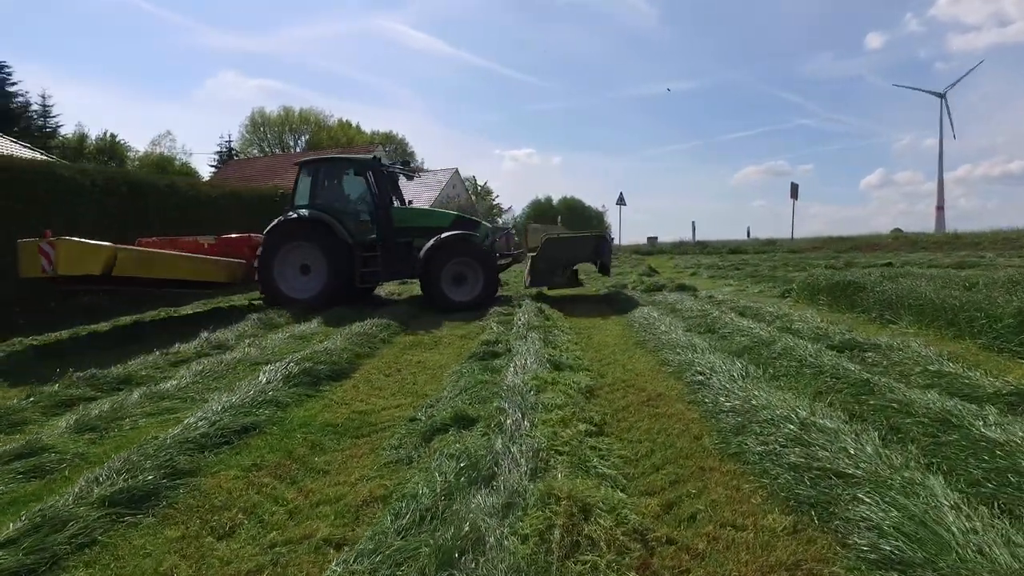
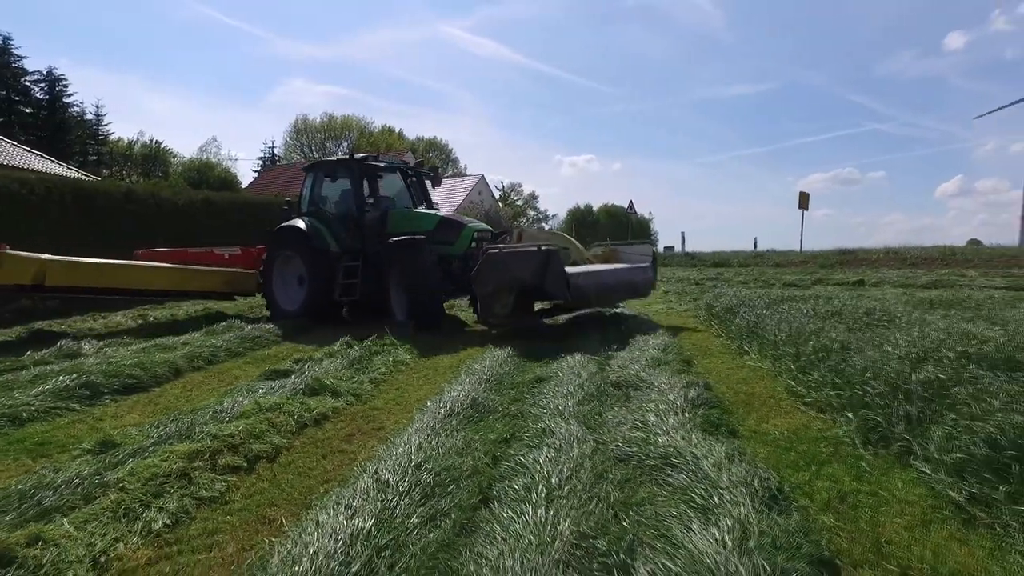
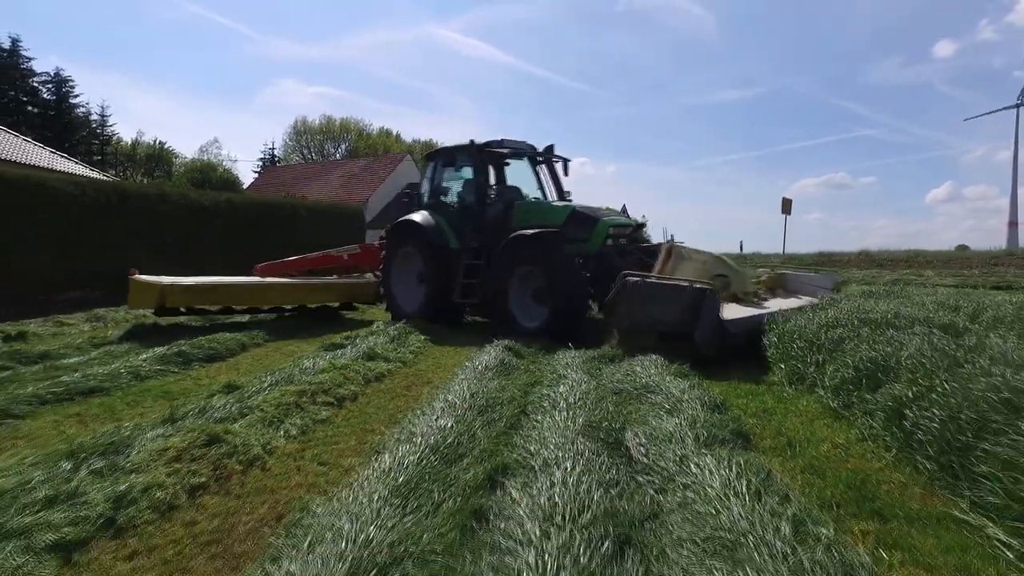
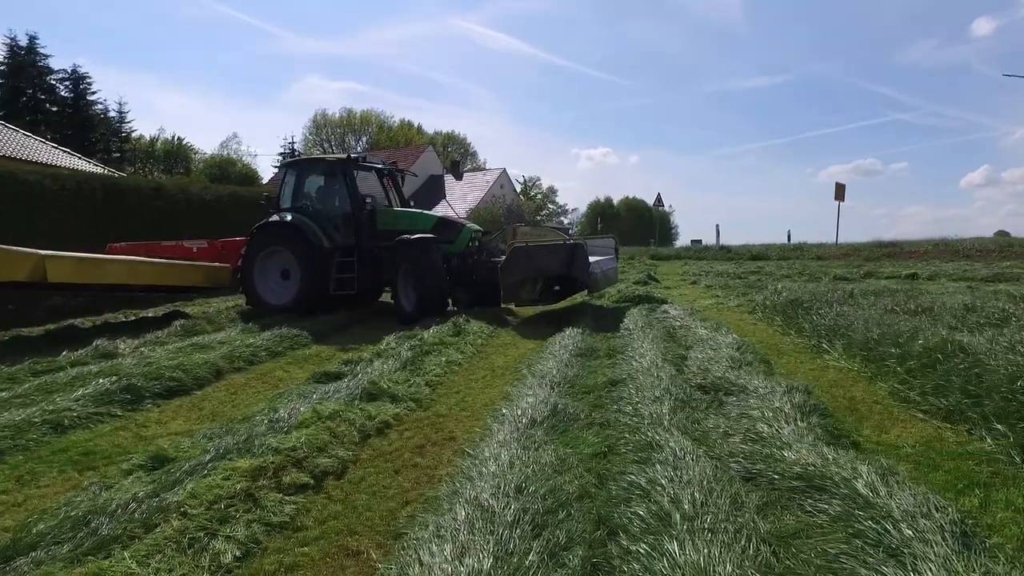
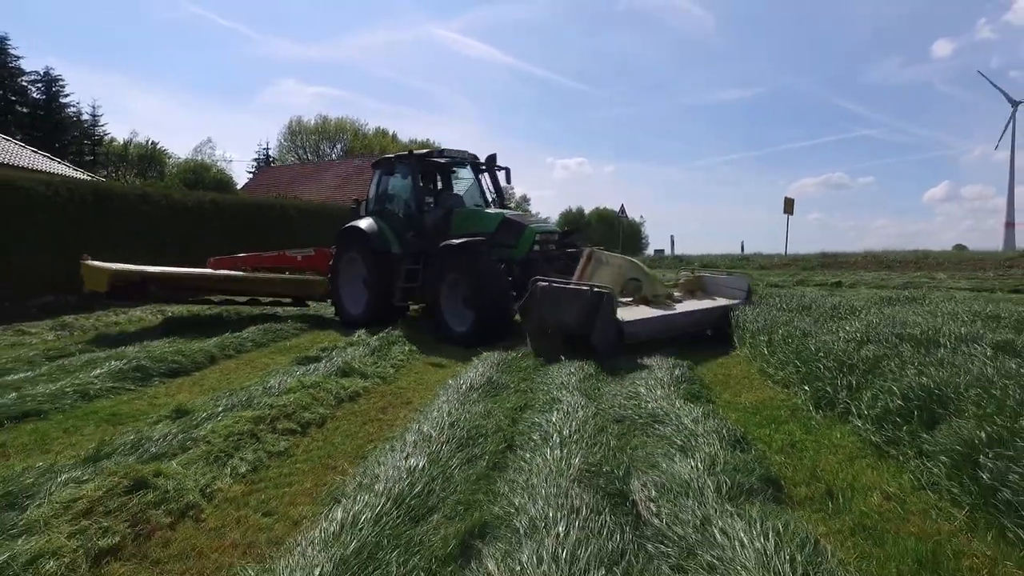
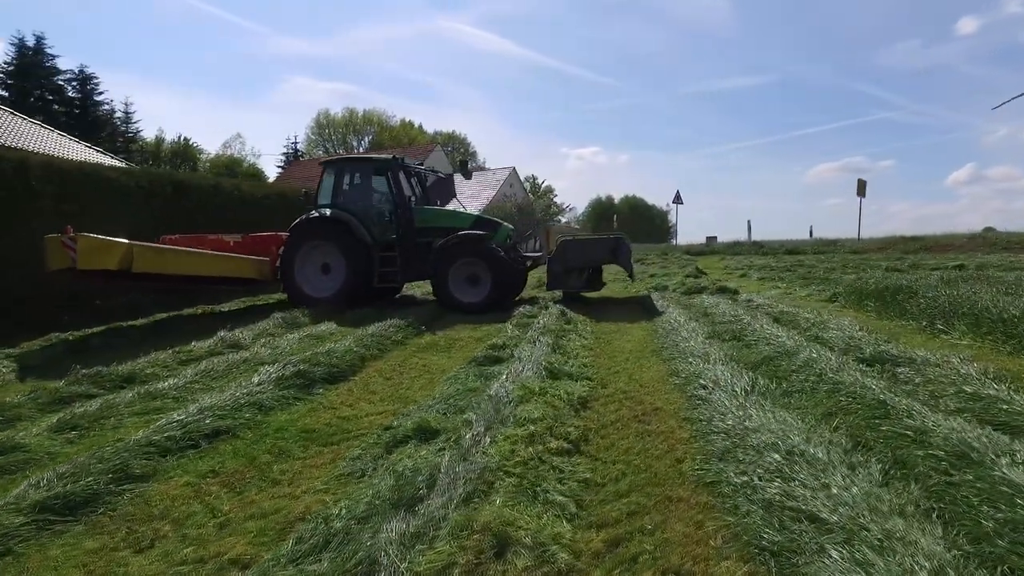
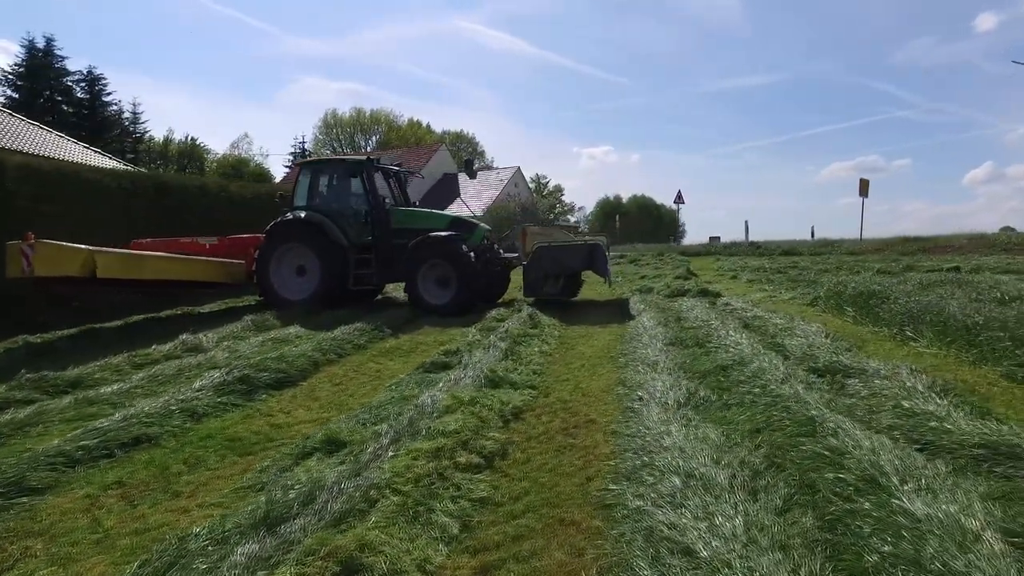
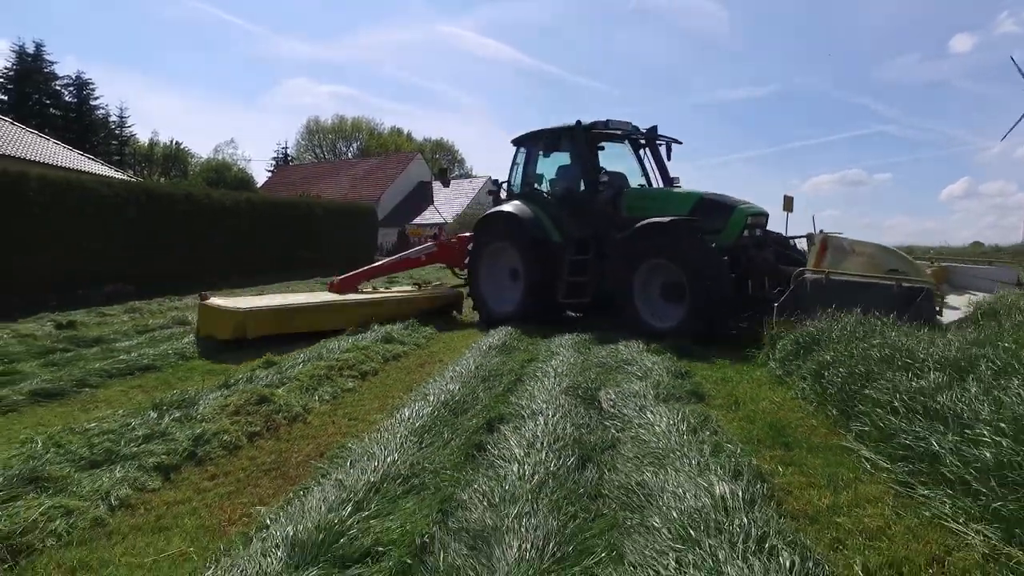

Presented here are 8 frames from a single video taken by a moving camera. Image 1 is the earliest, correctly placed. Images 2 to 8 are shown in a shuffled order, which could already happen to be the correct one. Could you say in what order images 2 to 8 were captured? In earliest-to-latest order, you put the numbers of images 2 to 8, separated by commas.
6, 7, 4, 2, 5, 3, 8
